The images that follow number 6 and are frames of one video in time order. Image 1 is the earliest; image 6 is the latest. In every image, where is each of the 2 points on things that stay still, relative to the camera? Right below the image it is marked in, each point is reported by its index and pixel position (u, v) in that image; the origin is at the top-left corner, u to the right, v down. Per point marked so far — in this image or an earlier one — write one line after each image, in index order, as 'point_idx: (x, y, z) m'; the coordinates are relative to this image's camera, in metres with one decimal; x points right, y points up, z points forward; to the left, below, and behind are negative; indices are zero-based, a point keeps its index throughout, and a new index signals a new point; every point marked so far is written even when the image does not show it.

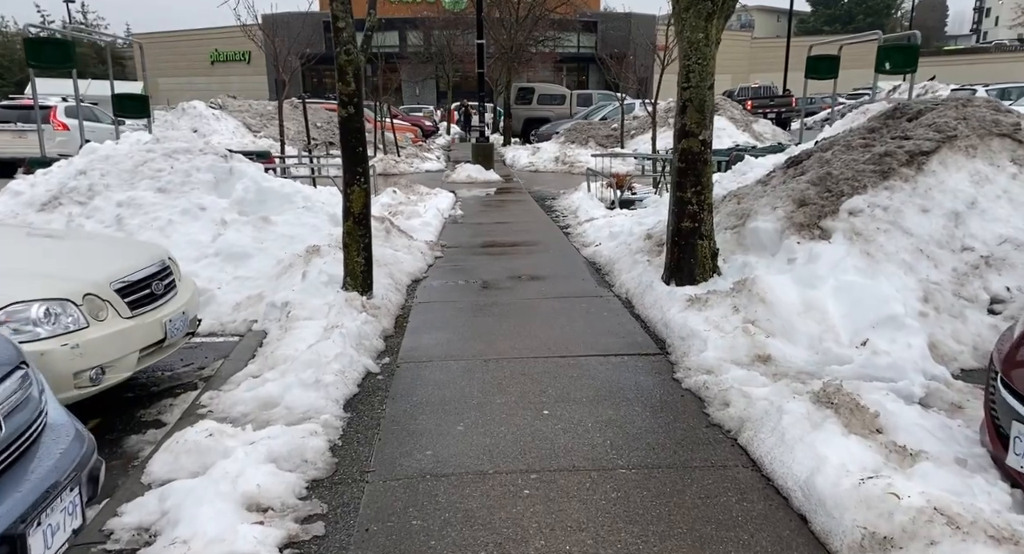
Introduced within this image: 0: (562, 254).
0: (+0.6, +0.3, +9.1) m
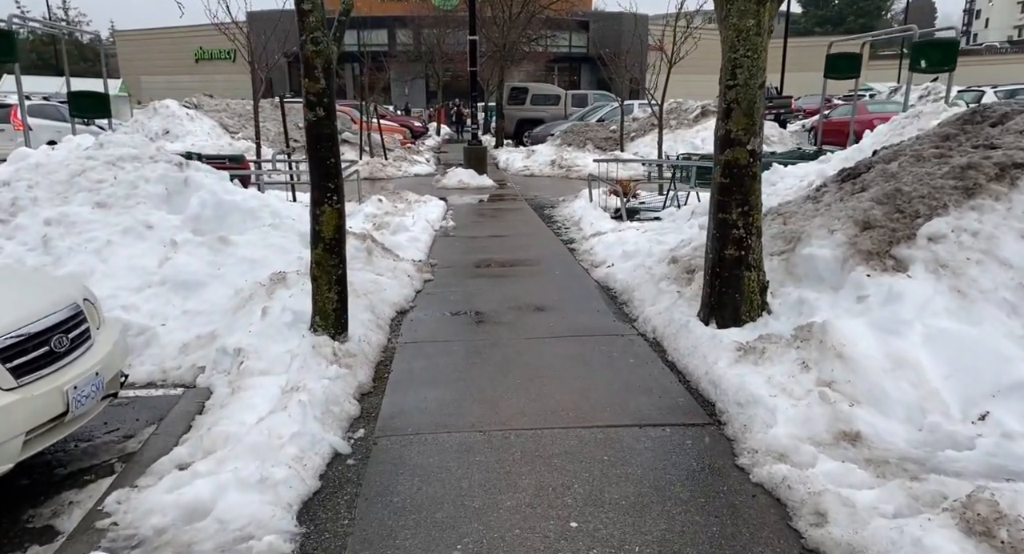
0: (+0.6, 0.0, +8.0) m
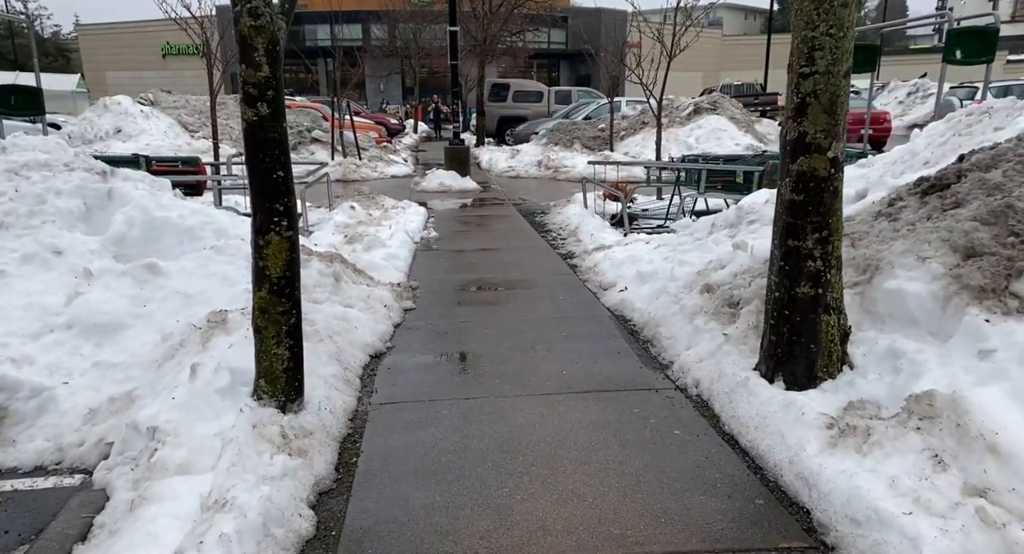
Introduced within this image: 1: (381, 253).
0: (+0.5, -0.2, +6.8) m
1: (-1.3, +0.2, +8.1) m
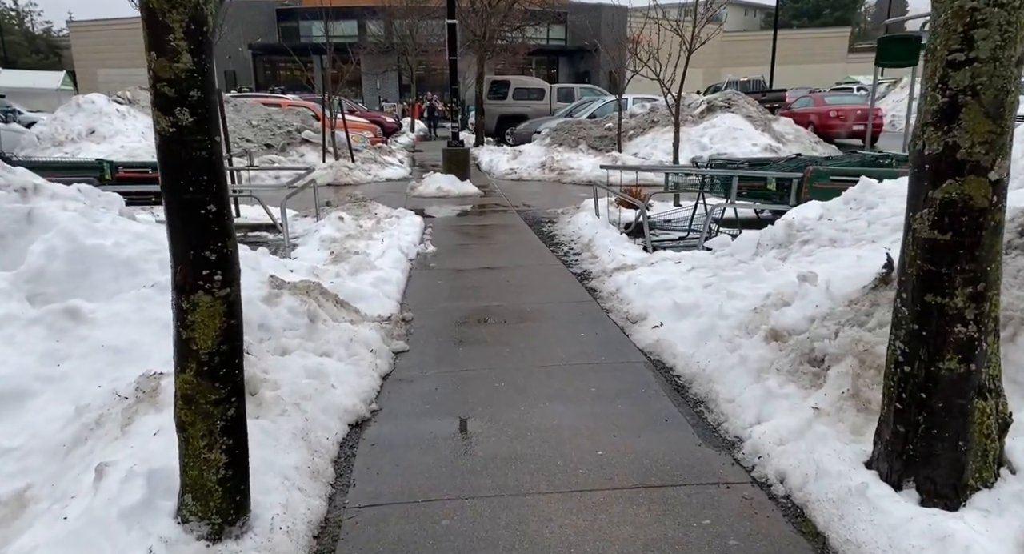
0: (+0.6, -0.4, +5.7) m
1: (-1.2, 0.0, +7.0) m
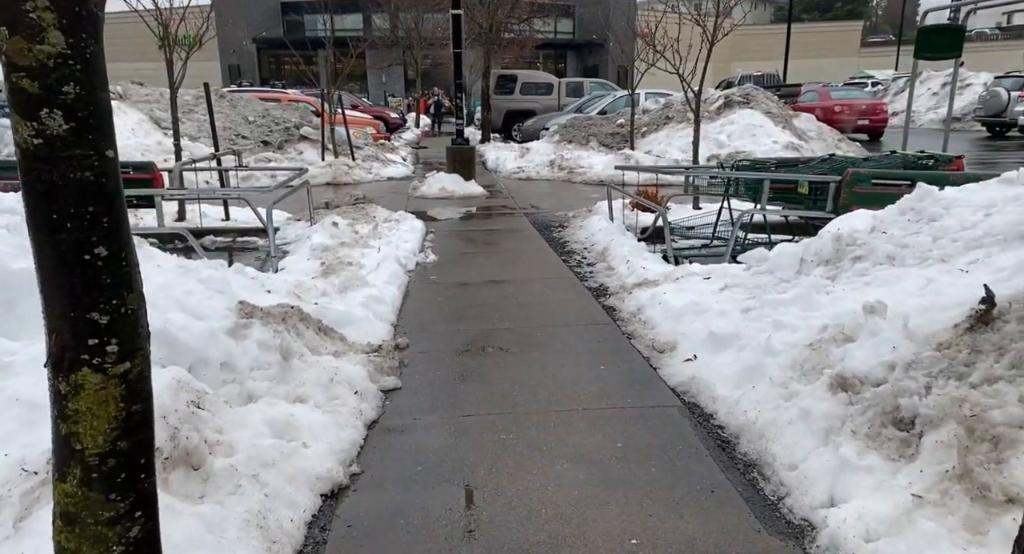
0: (+0.7, -0.6, +4.9) m
1: (-1.2, -0.1, +6.2) m
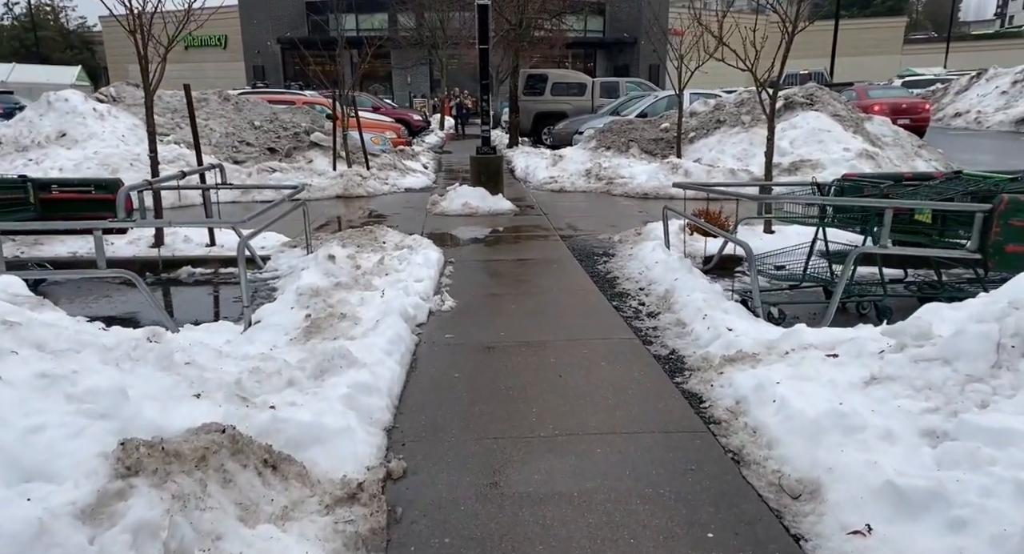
0: (+0.9, -1.0, +3.0) m
1: (-0.9, -0.6, +4.4) m
